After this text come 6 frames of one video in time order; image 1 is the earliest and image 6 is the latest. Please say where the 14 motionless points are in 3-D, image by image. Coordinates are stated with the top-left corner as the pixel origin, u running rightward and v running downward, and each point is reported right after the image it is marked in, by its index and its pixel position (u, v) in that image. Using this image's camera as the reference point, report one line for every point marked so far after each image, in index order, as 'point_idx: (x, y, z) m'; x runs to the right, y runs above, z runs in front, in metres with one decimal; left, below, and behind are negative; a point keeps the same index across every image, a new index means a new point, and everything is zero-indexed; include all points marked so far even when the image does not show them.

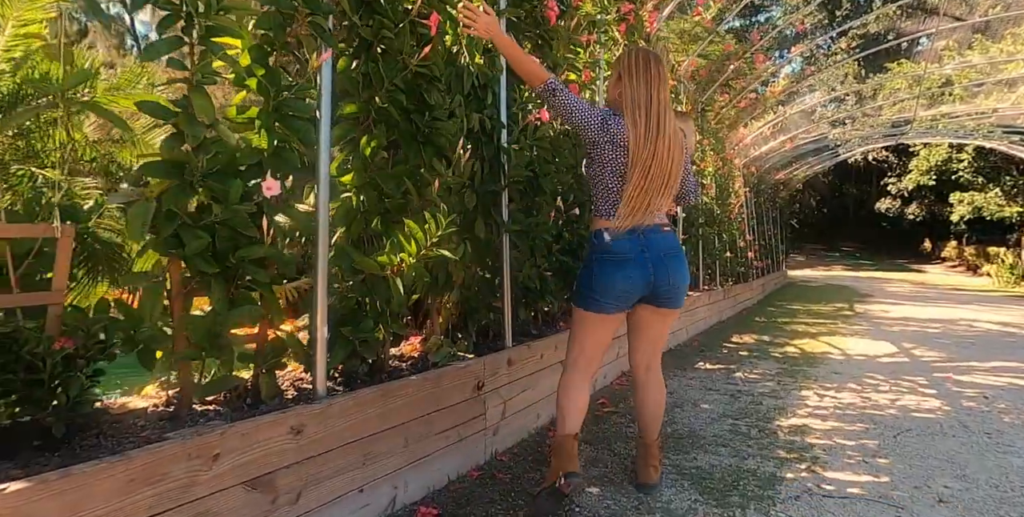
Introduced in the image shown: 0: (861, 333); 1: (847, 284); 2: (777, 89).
0: (+3.7, -0.8, +6.0) m
1: (+9.6, -0.7, +16.0) m
2: (+3.6, +2.3, +7.6) m
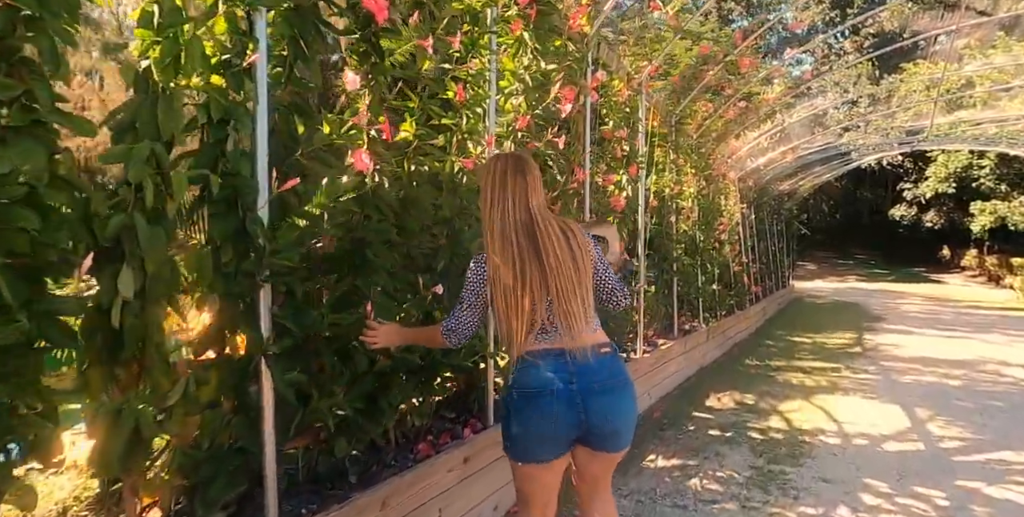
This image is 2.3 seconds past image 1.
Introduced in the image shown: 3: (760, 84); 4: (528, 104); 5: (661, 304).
0: (+3.2, -1.2, +5.1) m
1: (+9.3, -1.1, +14.9) m
2: (+3.1, +1.9, +6.7) m
3: (+2.8, +2.0, +6.3) m
4: (+0.1, +0.7, +2.5) m
5: (+1.3, -0.4, +4.9) m
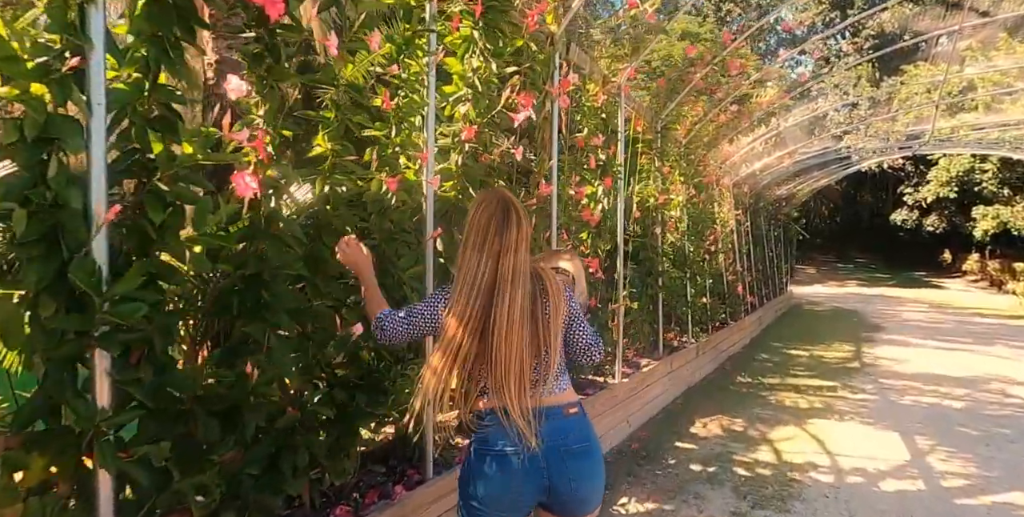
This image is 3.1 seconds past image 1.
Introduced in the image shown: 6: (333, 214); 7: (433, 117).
0: (+3.0, -1.3, +4.8) m
1: (+9.1, -1.3, +14.6) m
2: (+2.9, +1.8, +6.4) m
3: (+2.6, +1.8, +6.0) m
4: (-0.1, +0.6, +2.2) m
5: (+1.1, -0.5, +4.6) m
6: (-0.5, +0.1, +1.7) m
7: (-0.3, +0.5, +2.1) m
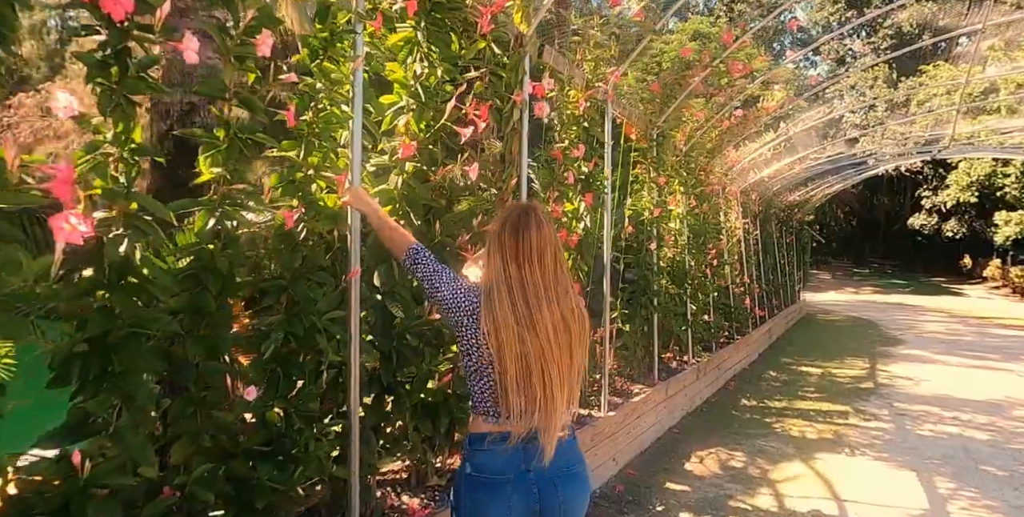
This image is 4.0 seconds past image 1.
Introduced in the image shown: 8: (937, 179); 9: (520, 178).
0: (+2.9, -1.4, +4.4) m
1: (+9.2, -1.5, +14.1) m
2: (+2.9, +1.7, +6.0) m
3: (+2.5, +1.7, +5.6) m
4: (-0.3, +0.5, +1.9) m
5: (+1.0, -0.7, +4.3) m
6: (-0.7, 0.0, +1.4) m
7: (-0.5, +0.4, +1.8) m
8: (+14.9, +2.8, +19.6) m
9: (0.0, +0.4, +2.5) m
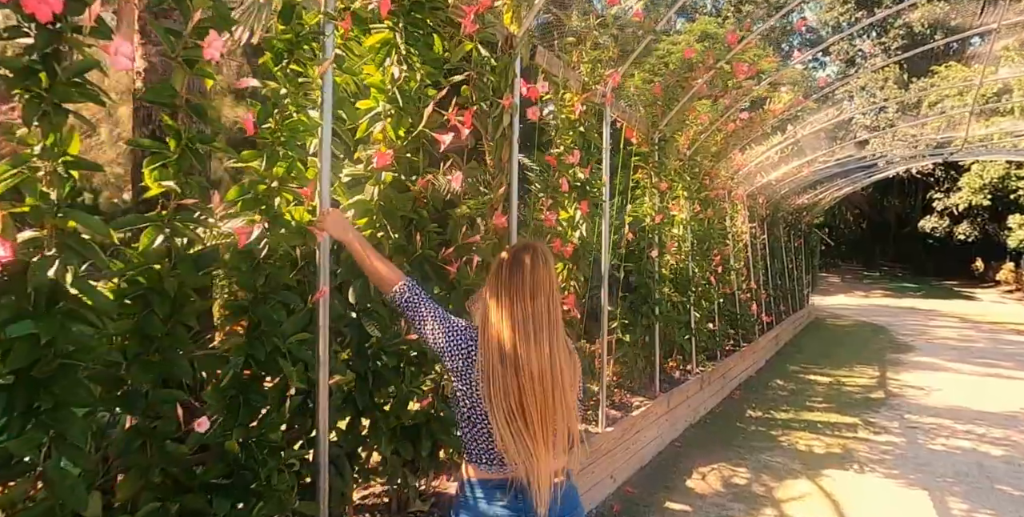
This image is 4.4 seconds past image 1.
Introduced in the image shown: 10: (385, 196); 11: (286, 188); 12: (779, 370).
0: (+2.8, -1.5, +4.2) m
1: (+9.3, -1.6, +13.9) m
2: (+2.9, +1.6, +5.8) m
3: (+2.5, +1.6, +5.5) m
4: (-0.4, +0.4, +1.8) m
5: (+0.9, -0.7, +4.1) m
6: (-0.8, 0.0, +1.3) m
7: (-0.5, +0.3, +1.7) m
8: (+15.1, +2.7, +19.3) m
9: (0.0, +0.3, +2.4) m
10: (-0.4, +0.2, +1.8) m
11: (-0.6, +0.2, +1.5) m
12: (+3.5, -1.5, +7.4) m
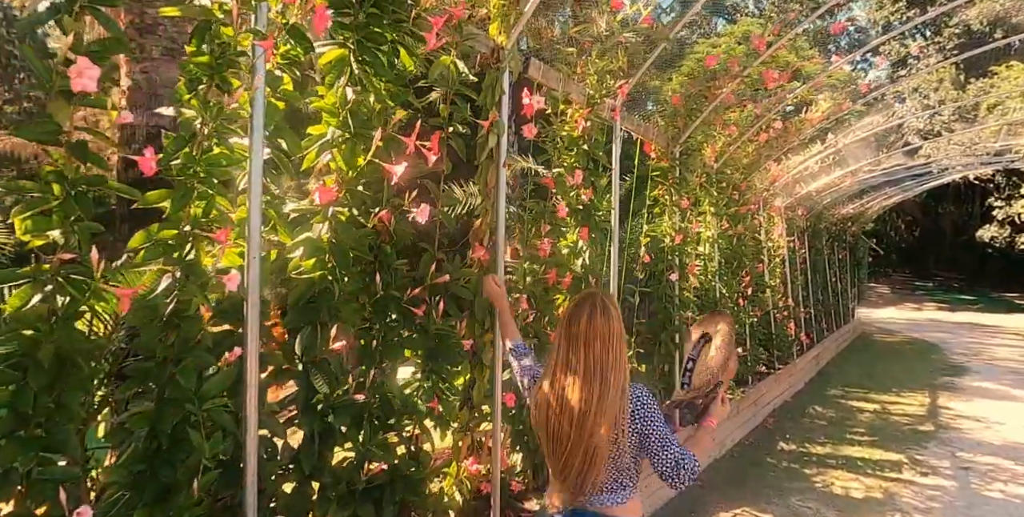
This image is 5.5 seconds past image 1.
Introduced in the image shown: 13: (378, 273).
0: (+2.9, -1.7, +3.8) m
1: (+9.9, -1.9, +13.0) m
2: (+3.0, +1.4, +5.4) m
3: (+2.6, +1.4, +5.1) m
4: (-0.5, +0.3, +1.6) m
5: (+1.0, -0.9, +3.8) m
6: (-0.9, -0.2, +1.1) m
7: (-0.6, +0.2, +1.5) m
8: (+16.1, +2.3, +18.0) m
9: (-0.1, +0.2, +2.2) m
10: (-0.5, +0.1, +1.6) m
11: (-0.7, +0.1, +1.3) m
12: (+3.8, -1.7, +6.9) m
13: (-0.4, 0.0, +1.7) m
